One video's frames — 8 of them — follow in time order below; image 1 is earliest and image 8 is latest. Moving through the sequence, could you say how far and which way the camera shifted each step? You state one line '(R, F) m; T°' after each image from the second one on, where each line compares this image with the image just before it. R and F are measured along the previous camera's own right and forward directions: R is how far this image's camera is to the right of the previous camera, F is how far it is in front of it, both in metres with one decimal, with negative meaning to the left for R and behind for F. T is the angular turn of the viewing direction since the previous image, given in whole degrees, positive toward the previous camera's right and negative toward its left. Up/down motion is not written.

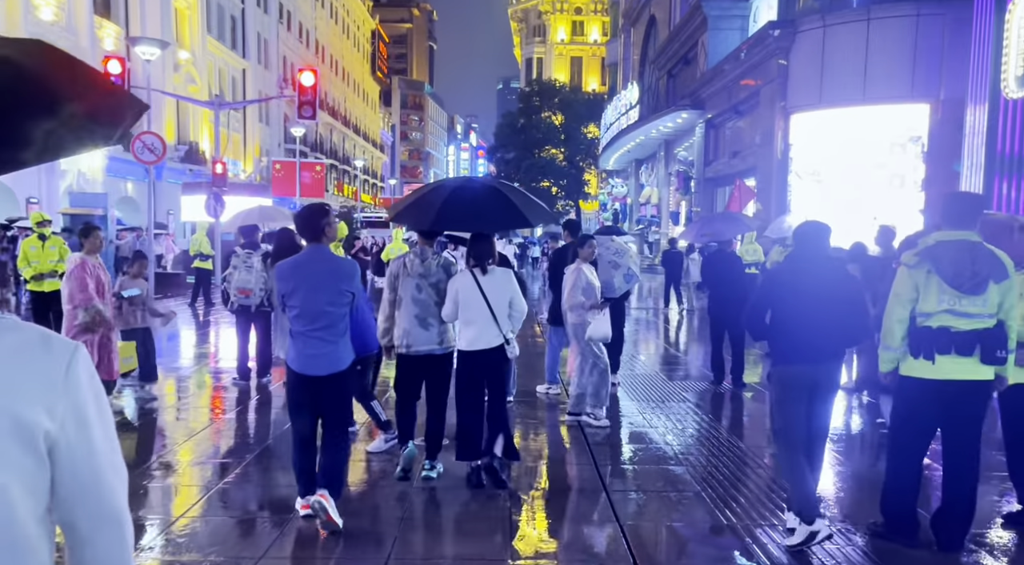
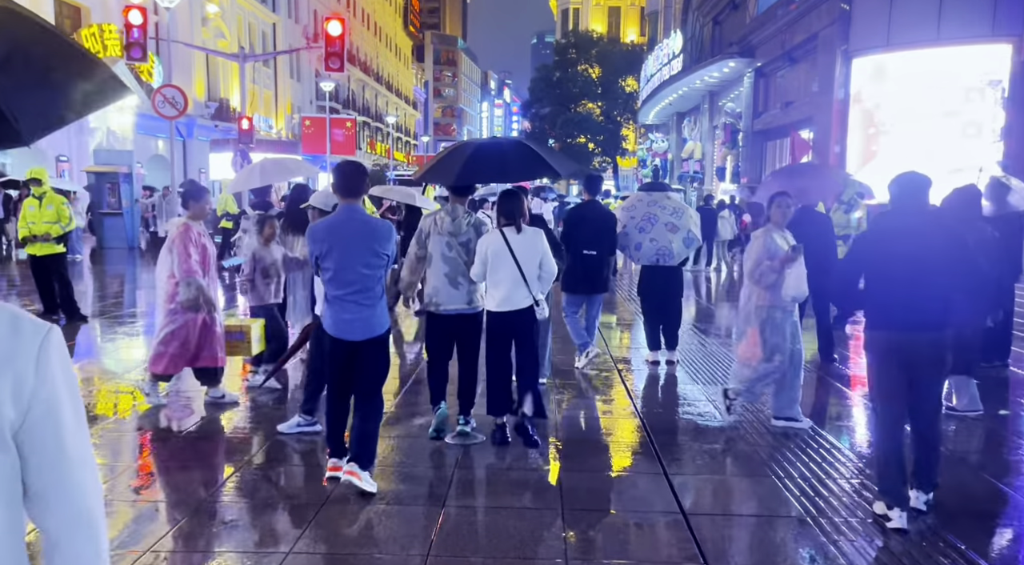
(-0.1, +1.1) m; -2°
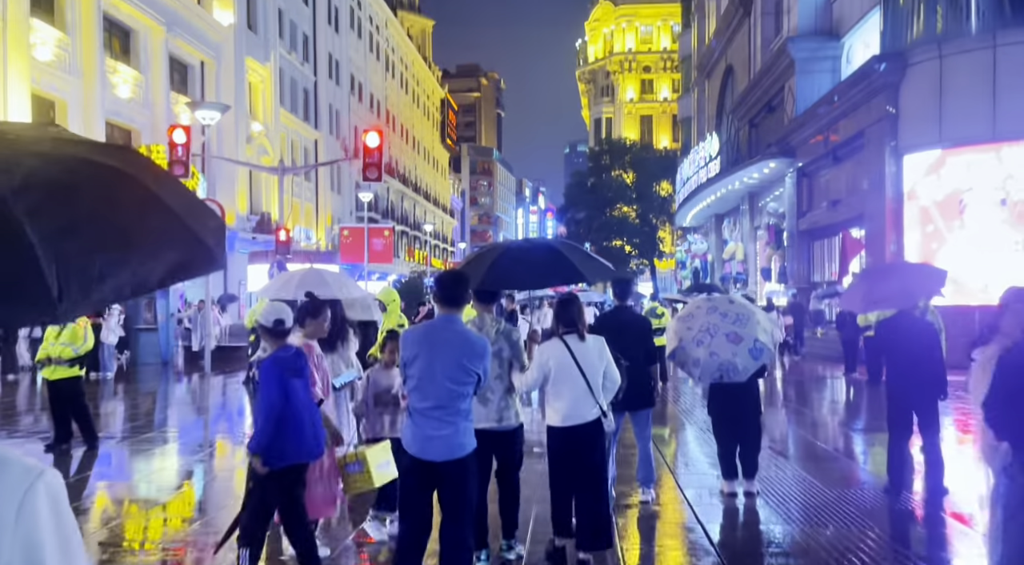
(-0.1, +0.7) m; -2°
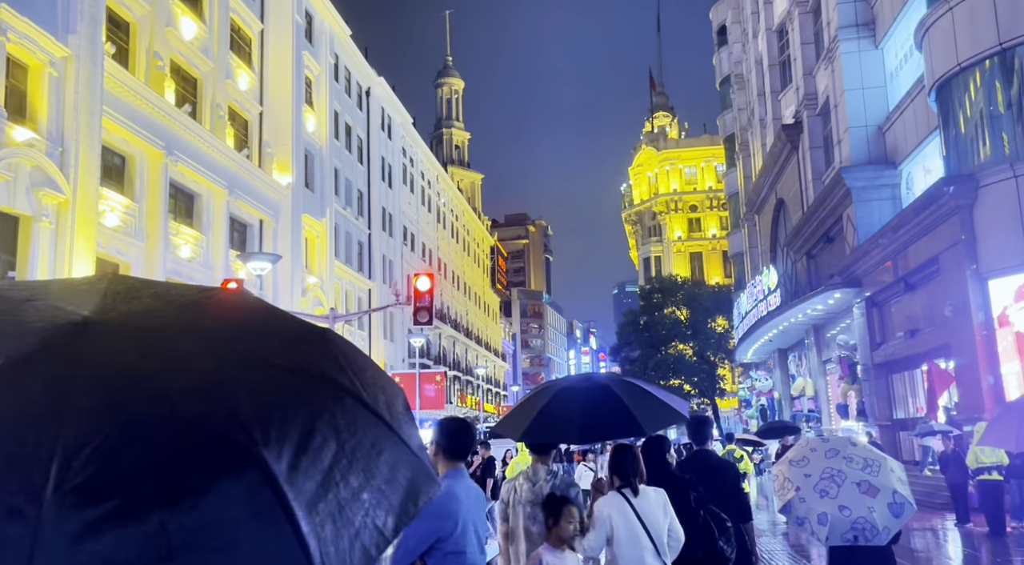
(-0.2, +0.8) m; -3°
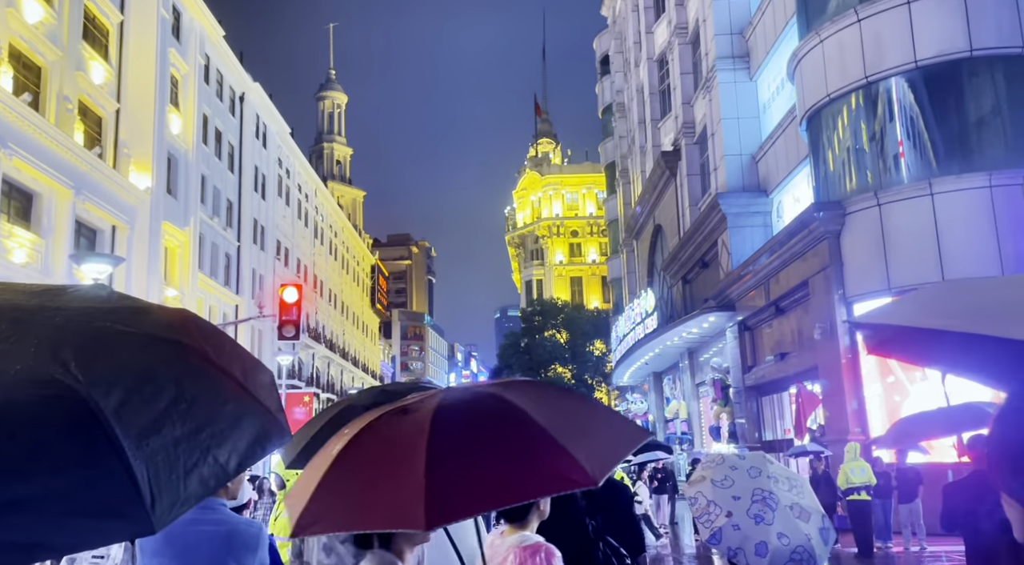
(+0.2, +0.5) m; +7°
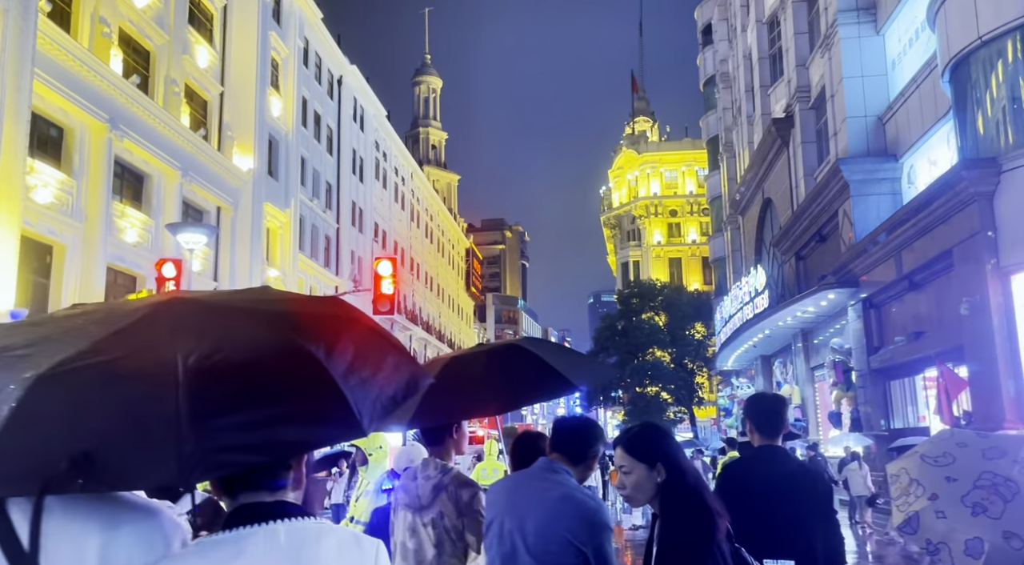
(-0.2, +1.6) m; -6°
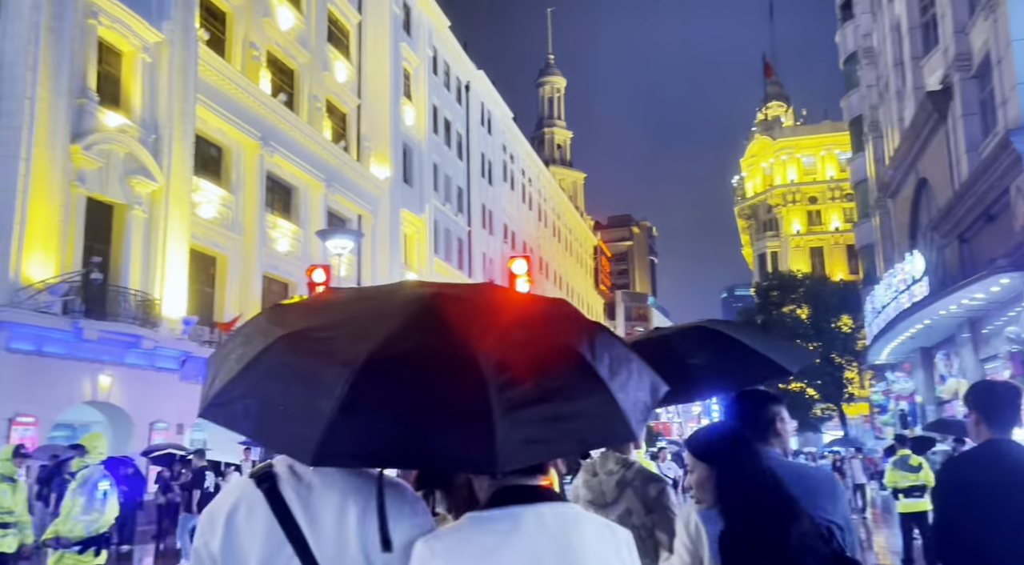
(-0.3, +1.0) m; -8°
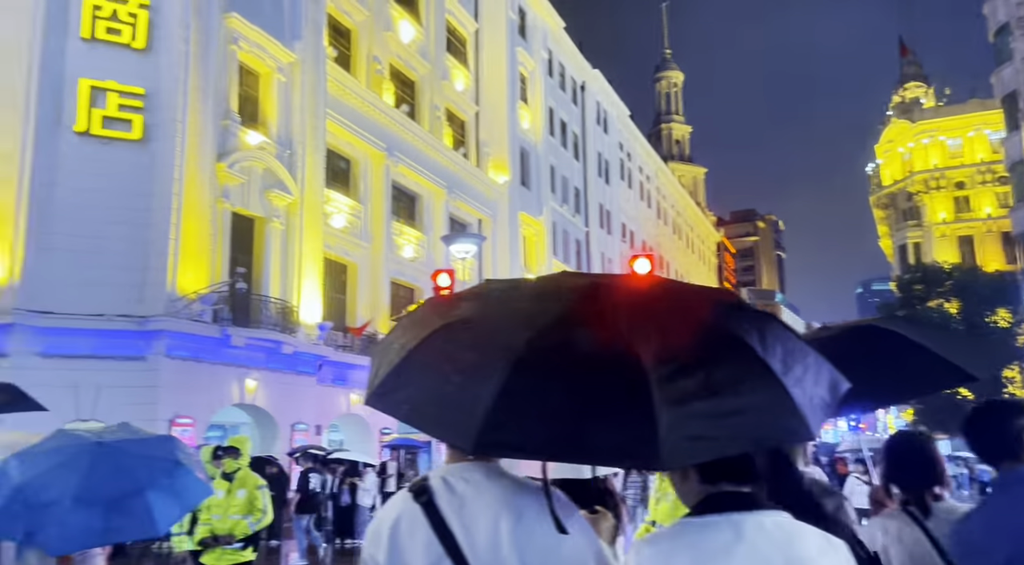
(0.0, -0.1) m; -7°
